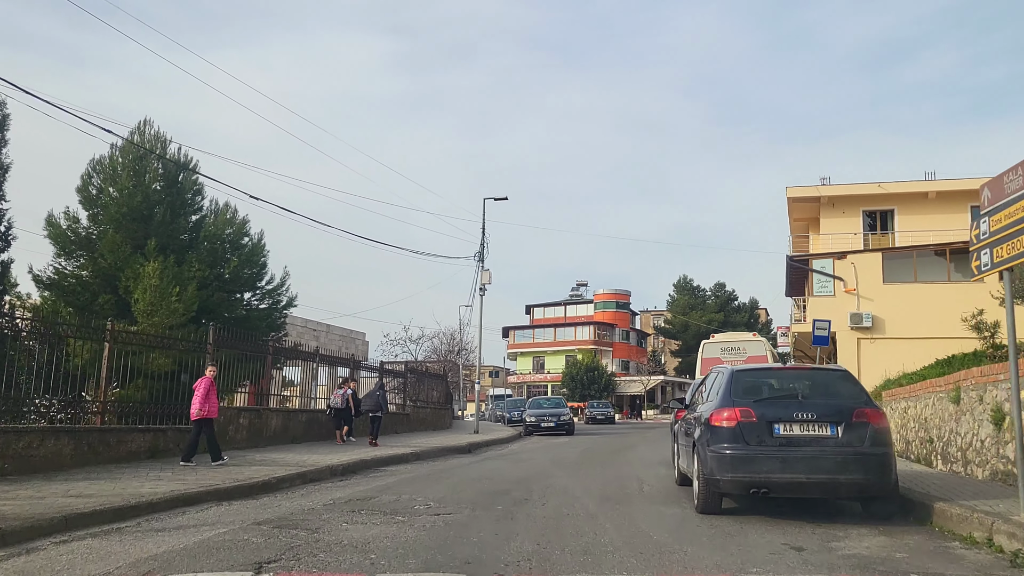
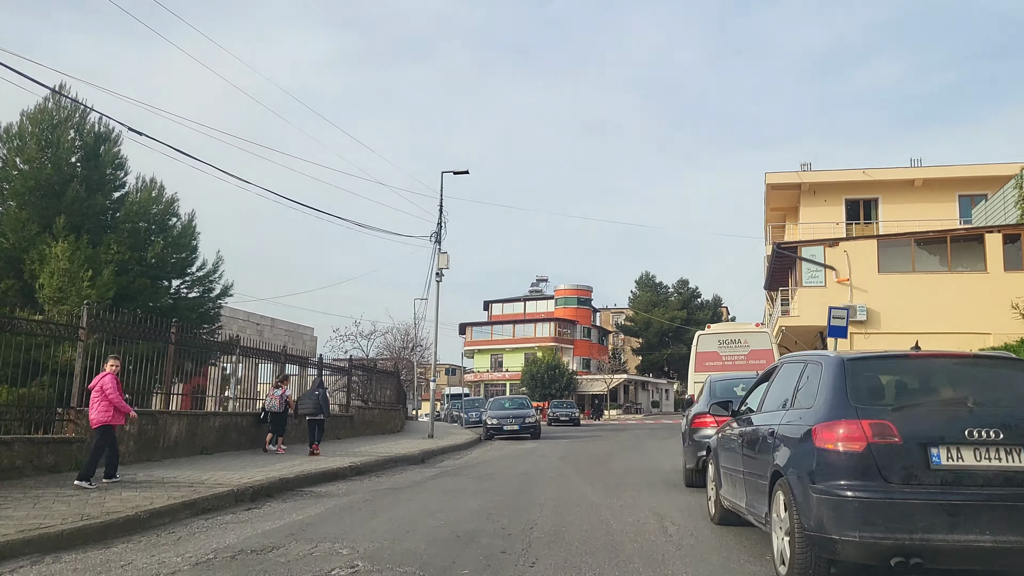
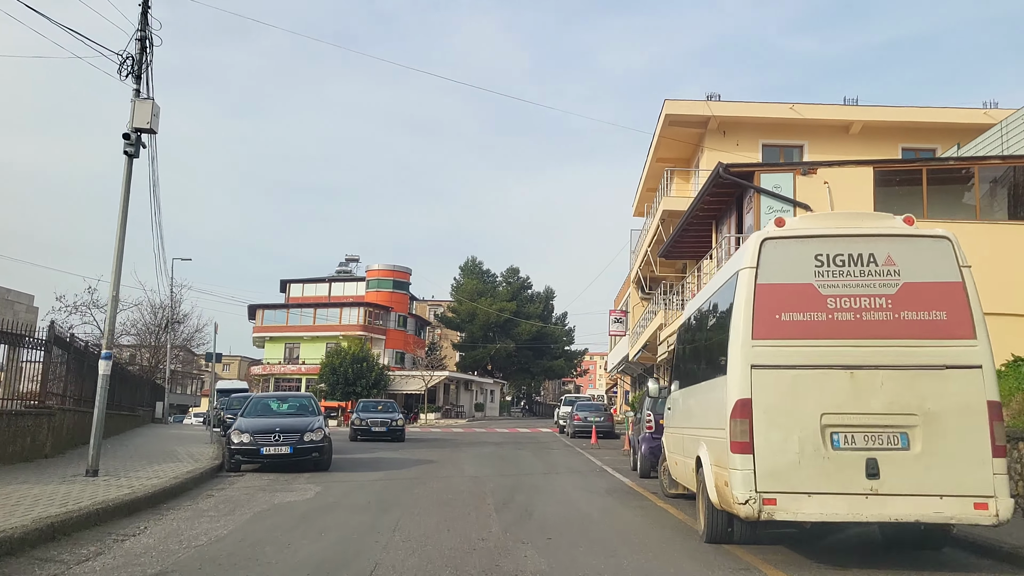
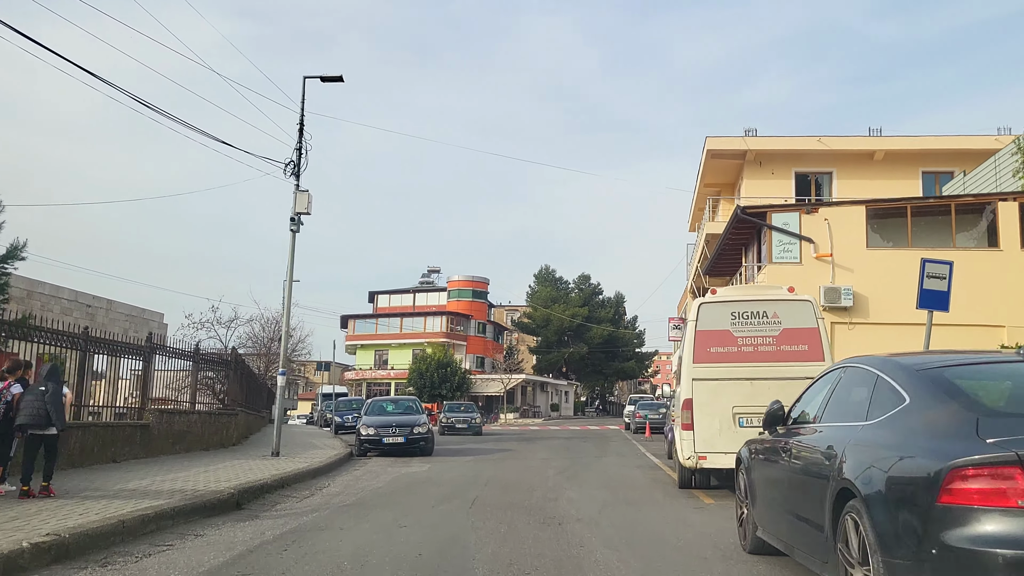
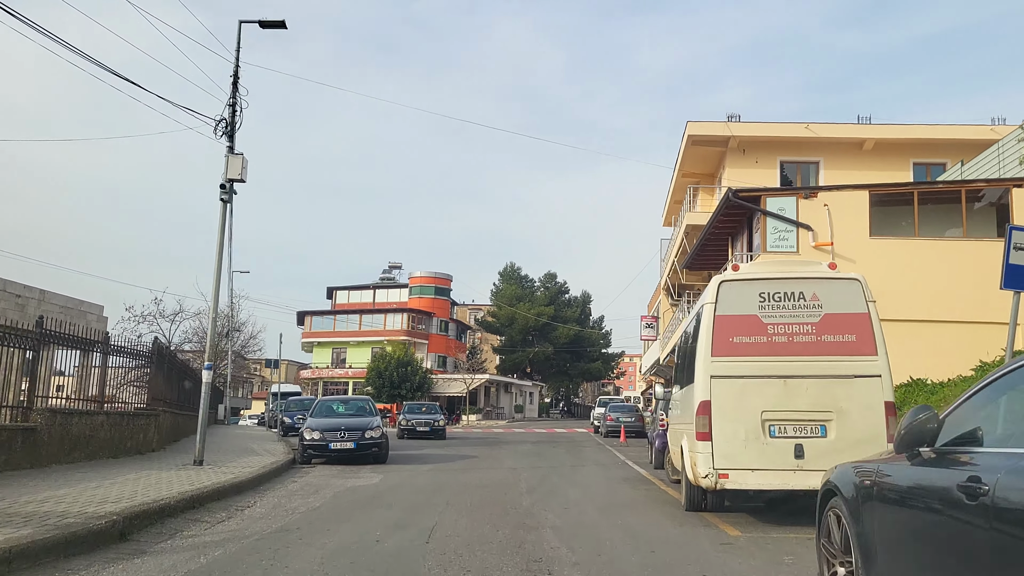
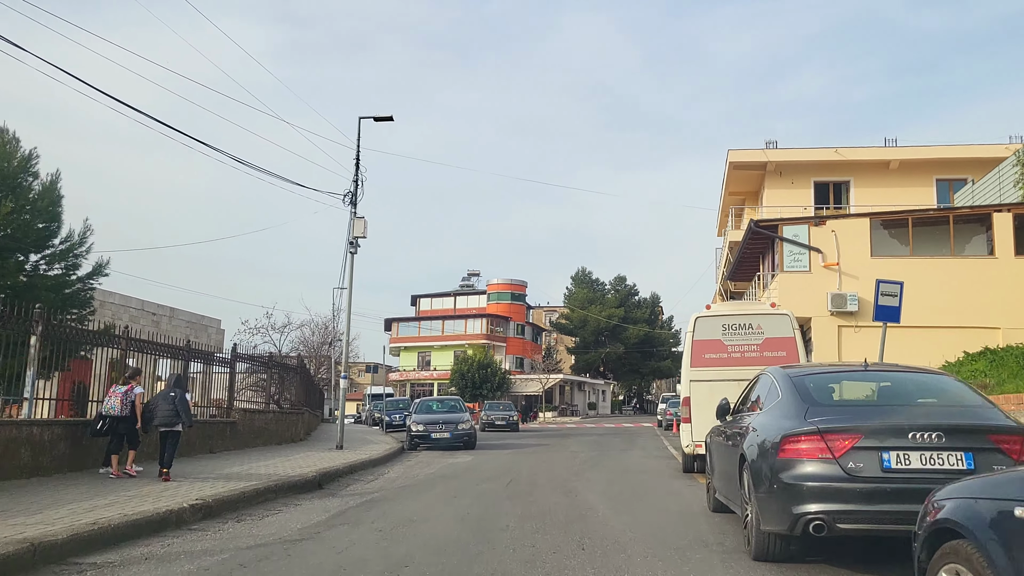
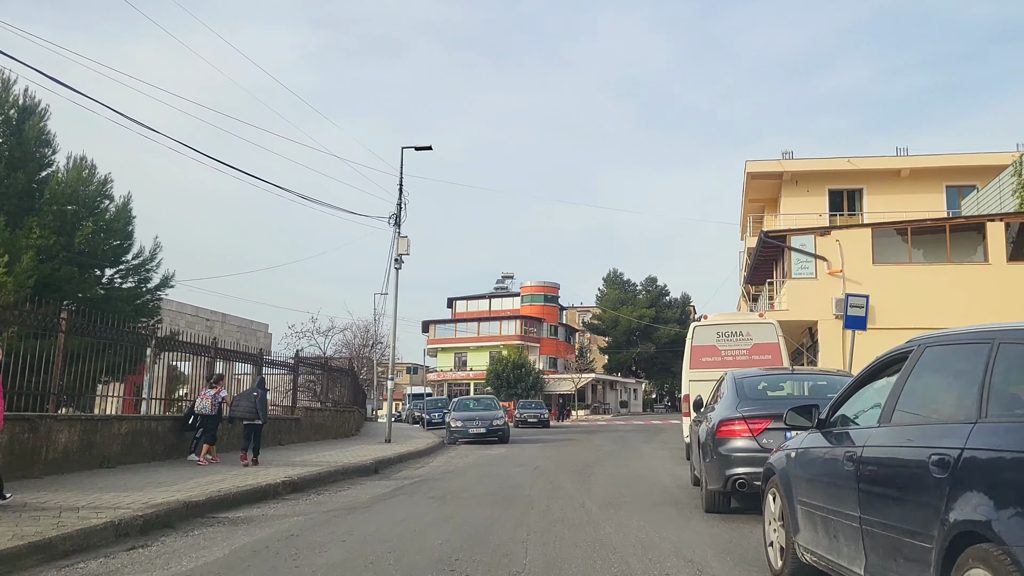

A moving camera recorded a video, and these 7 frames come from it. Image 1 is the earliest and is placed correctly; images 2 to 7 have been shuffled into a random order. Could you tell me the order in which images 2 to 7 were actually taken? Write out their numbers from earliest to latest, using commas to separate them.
2, 7, 6, 4, 5, 3
